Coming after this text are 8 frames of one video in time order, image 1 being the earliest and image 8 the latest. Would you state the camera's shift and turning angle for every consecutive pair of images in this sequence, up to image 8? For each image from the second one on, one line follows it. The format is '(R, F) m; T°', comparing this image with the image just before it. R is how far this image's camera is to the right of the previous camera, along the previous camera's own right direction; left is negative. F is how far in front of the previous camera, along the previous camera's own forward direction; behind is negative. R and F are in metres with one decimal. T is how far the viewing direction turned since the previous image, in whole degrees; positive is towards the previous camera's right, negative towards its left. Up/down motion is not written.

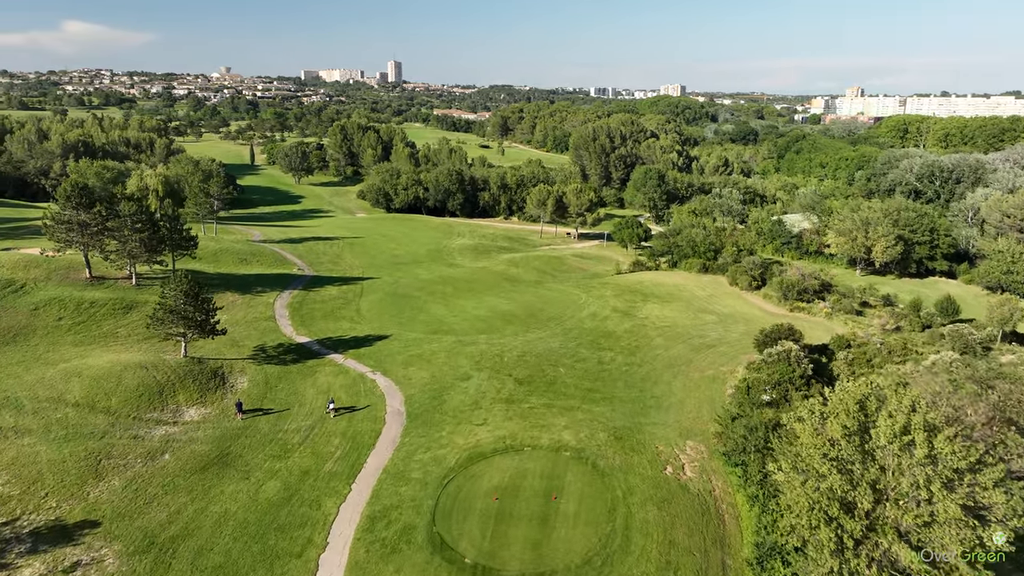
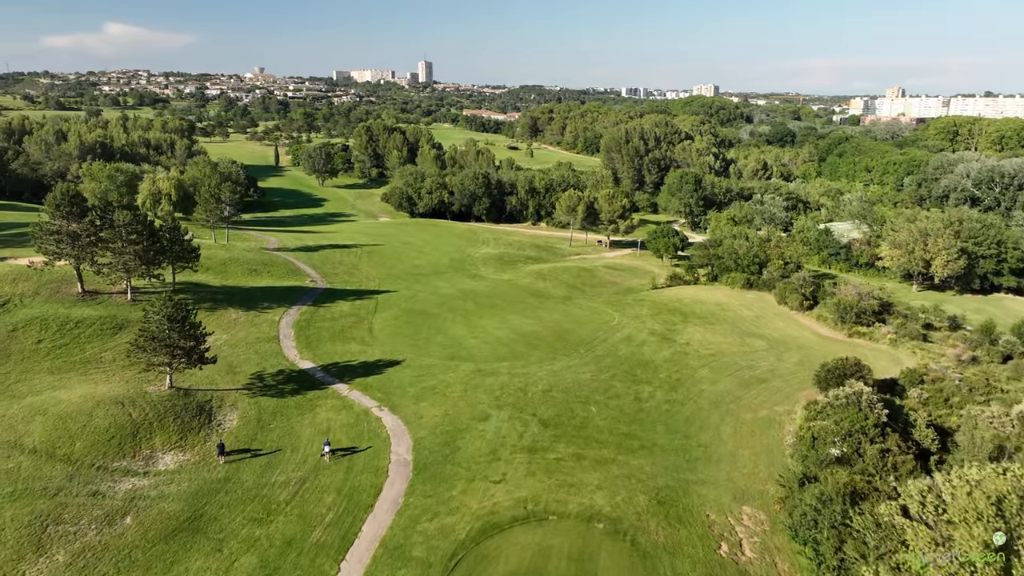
(+0.1, +3.9) m; -2°
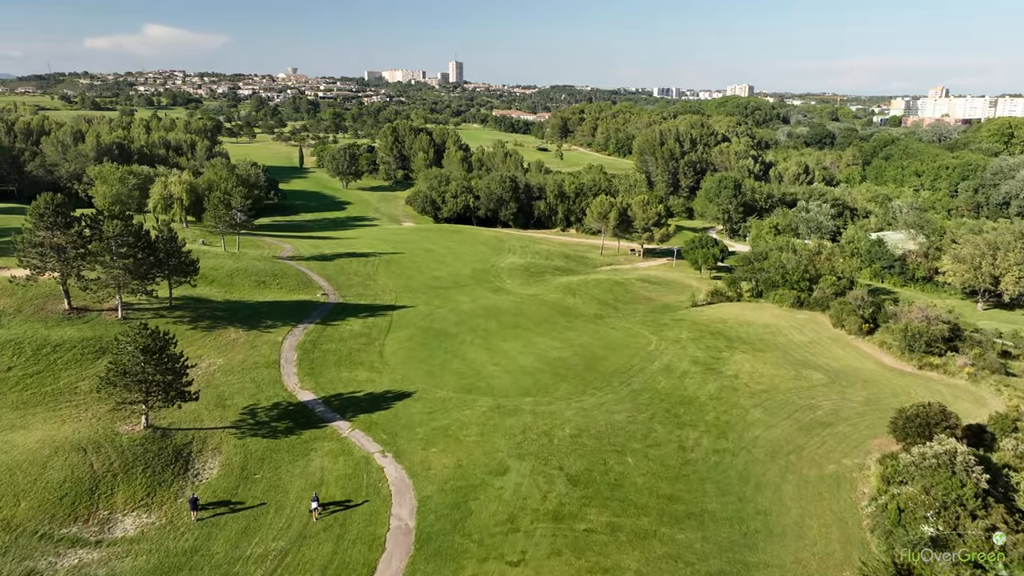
(+0.1, +3.9) m; -2°
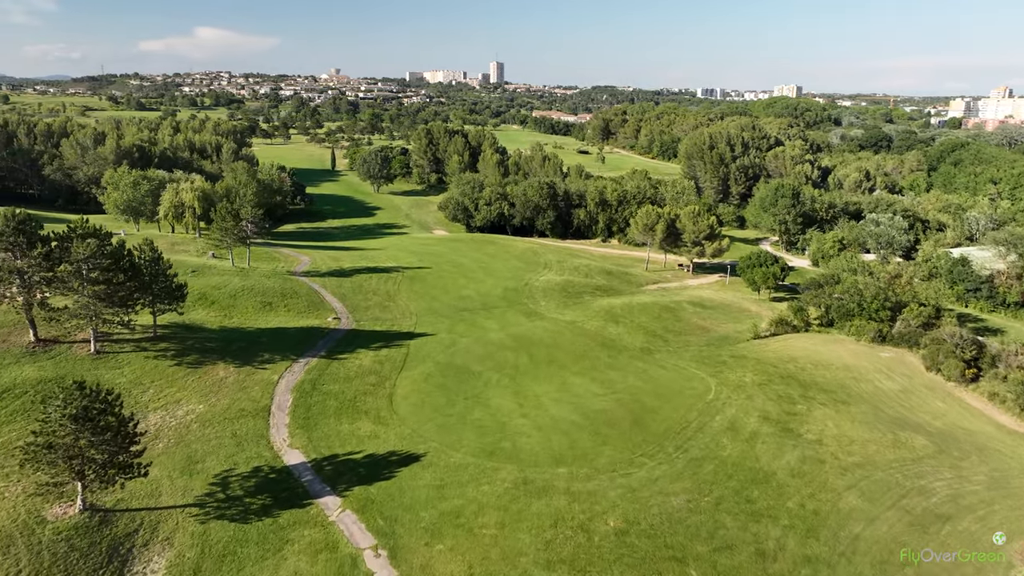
(+0.2, +5.6) m; -3°
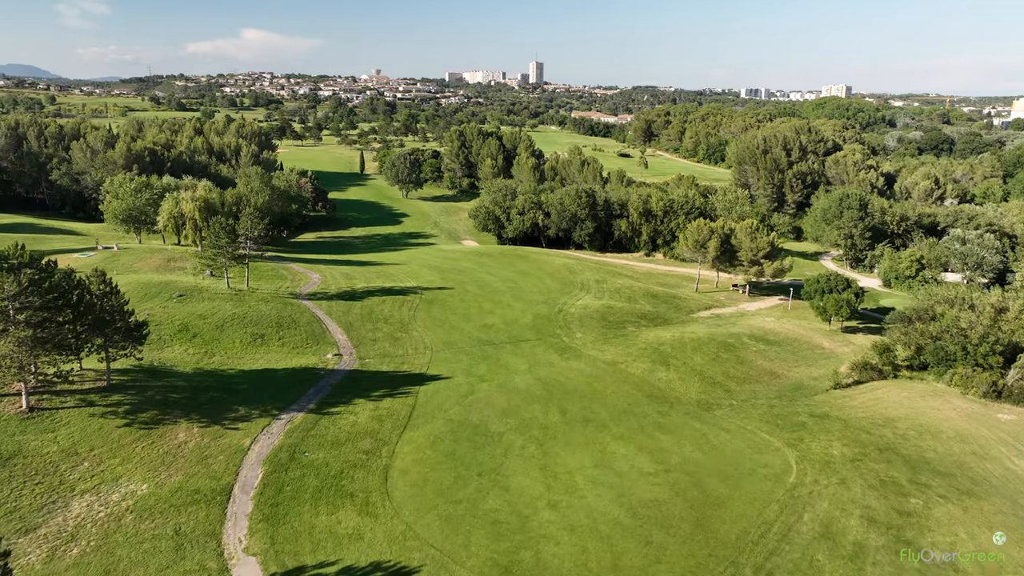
(+0.3, +6.4) m; -3°
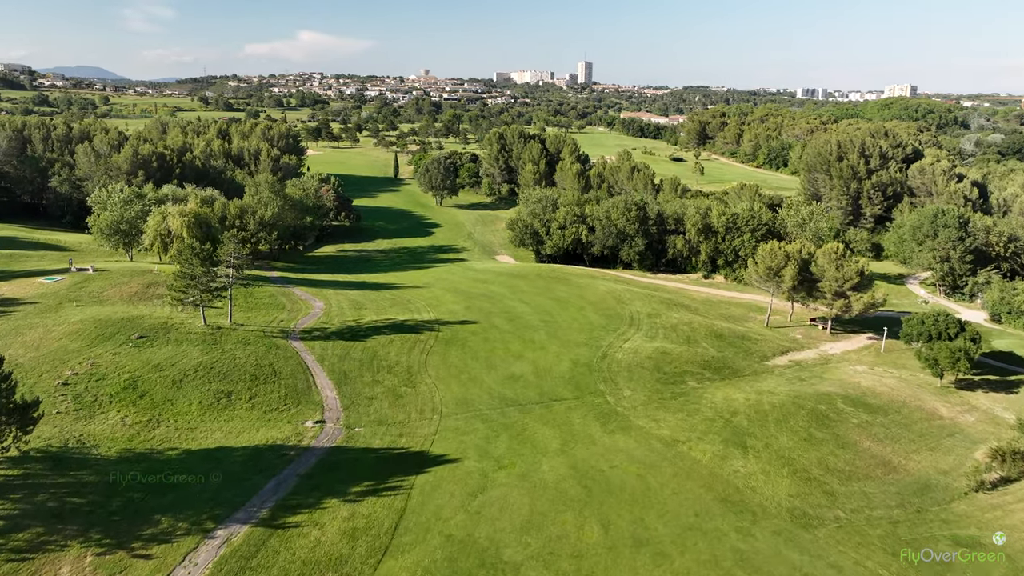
(+0.6, +8.1) m; -4°
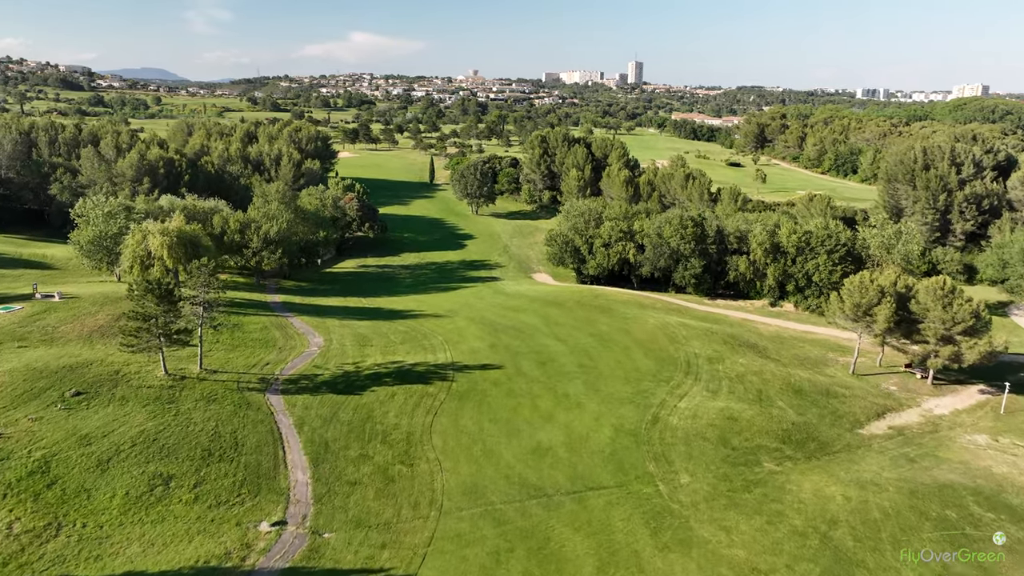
(+0.7, +7.3) m; -4°
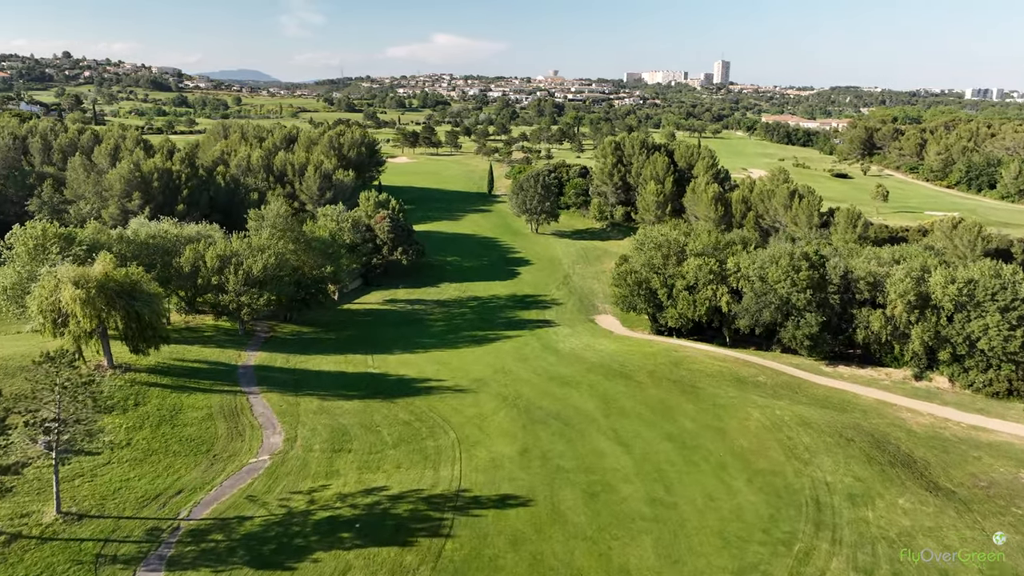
(+1.2, +12.3) m; -6°
